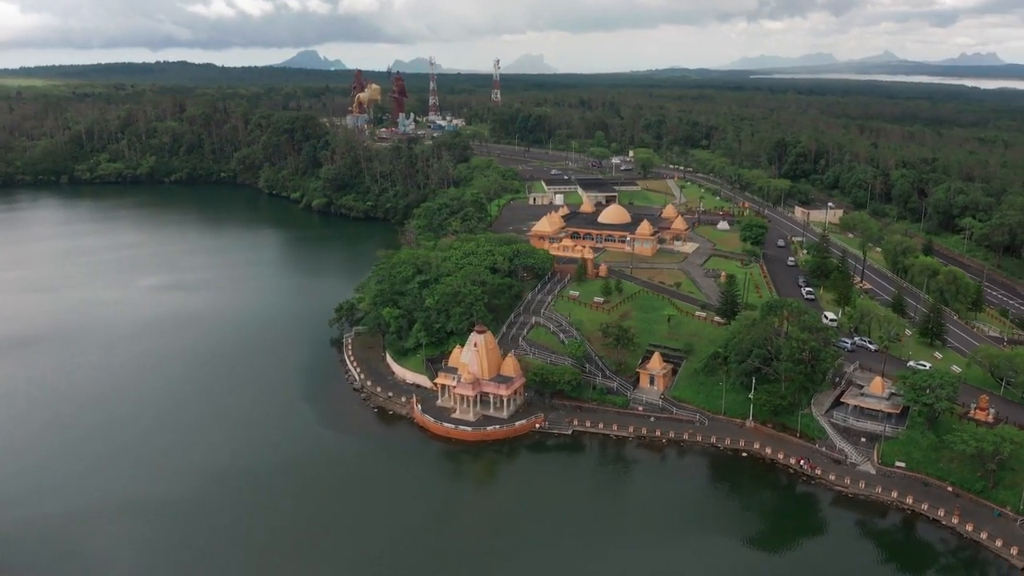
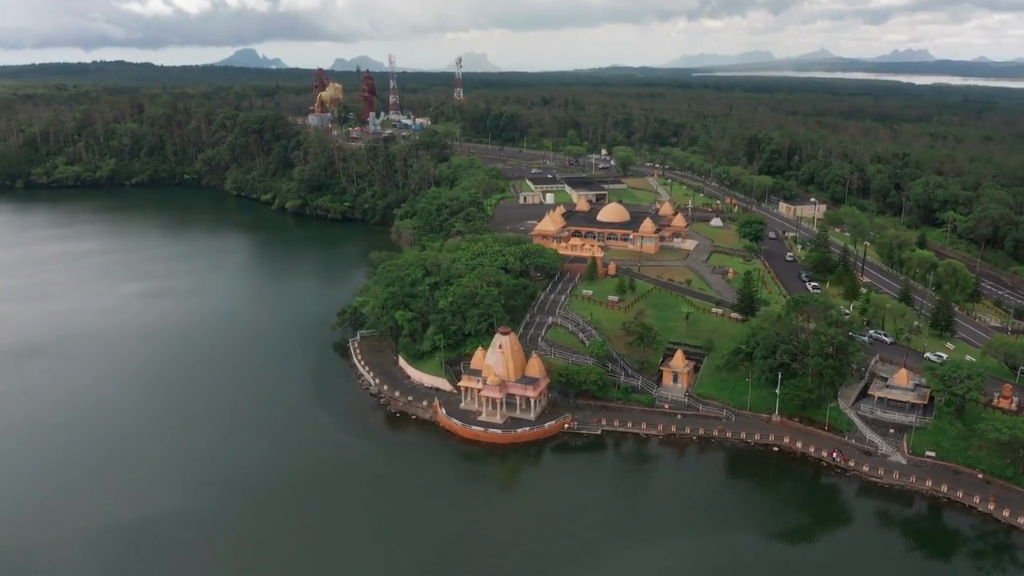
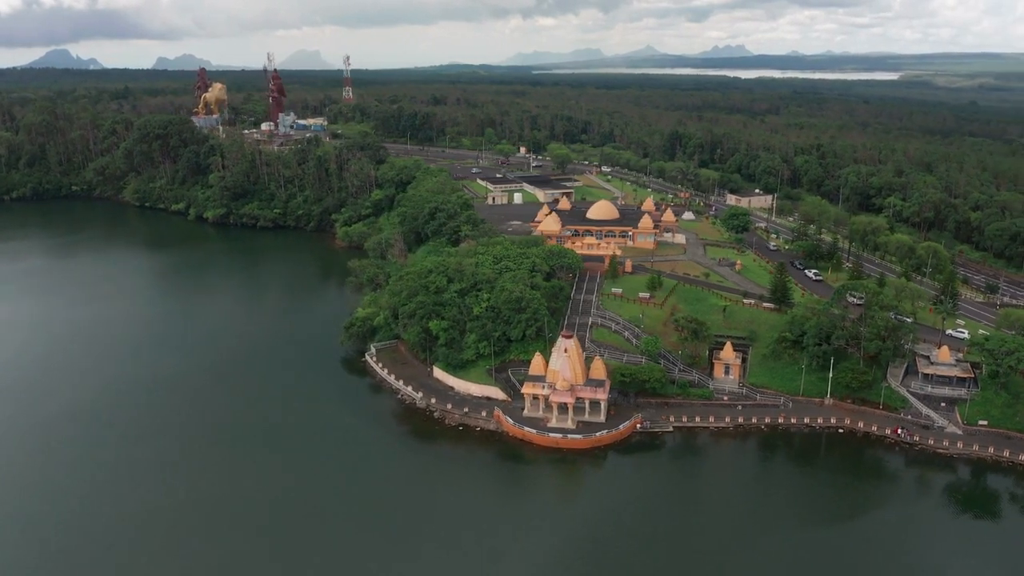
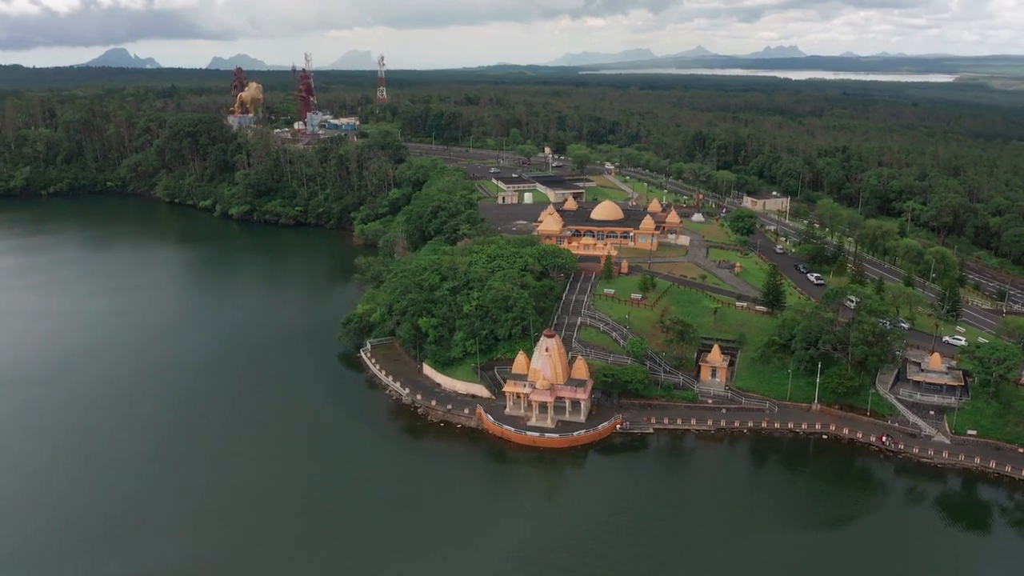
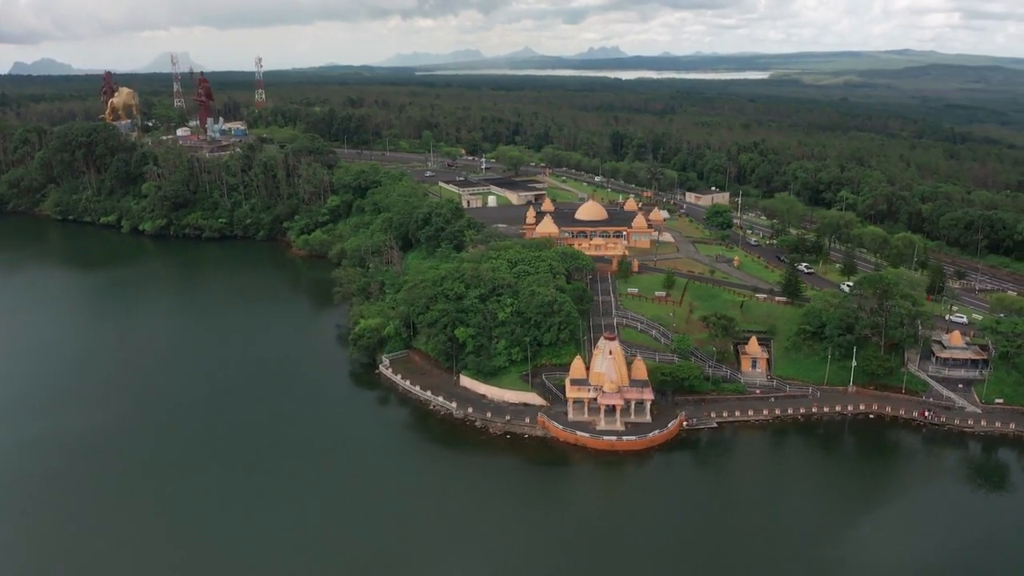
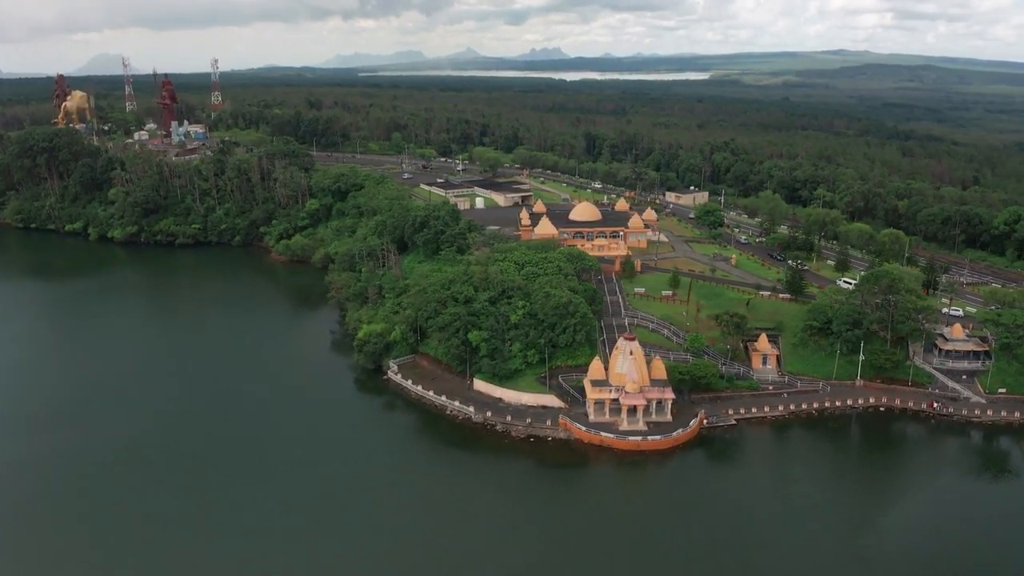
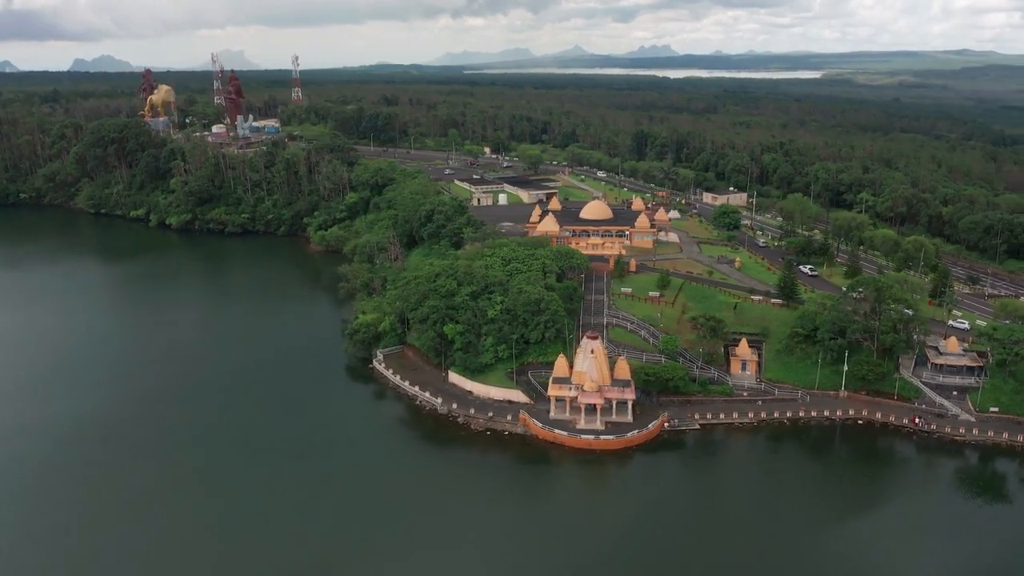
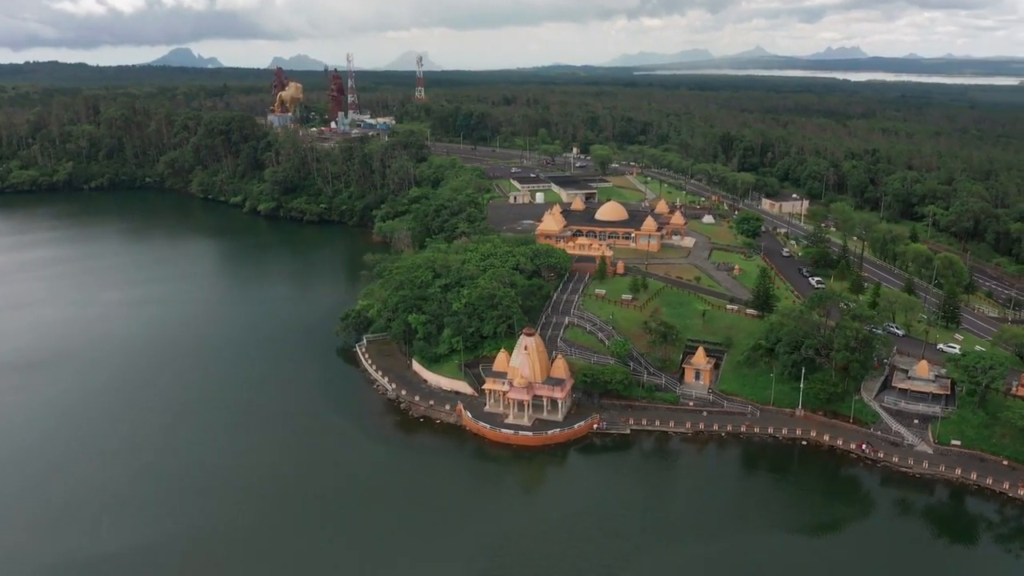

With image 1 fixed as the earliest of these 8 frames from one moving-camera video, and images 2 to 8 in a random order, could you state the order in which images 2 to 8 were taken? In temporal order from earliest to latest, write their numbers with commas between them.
2, 8, 4, 3, 7, 5, 6
